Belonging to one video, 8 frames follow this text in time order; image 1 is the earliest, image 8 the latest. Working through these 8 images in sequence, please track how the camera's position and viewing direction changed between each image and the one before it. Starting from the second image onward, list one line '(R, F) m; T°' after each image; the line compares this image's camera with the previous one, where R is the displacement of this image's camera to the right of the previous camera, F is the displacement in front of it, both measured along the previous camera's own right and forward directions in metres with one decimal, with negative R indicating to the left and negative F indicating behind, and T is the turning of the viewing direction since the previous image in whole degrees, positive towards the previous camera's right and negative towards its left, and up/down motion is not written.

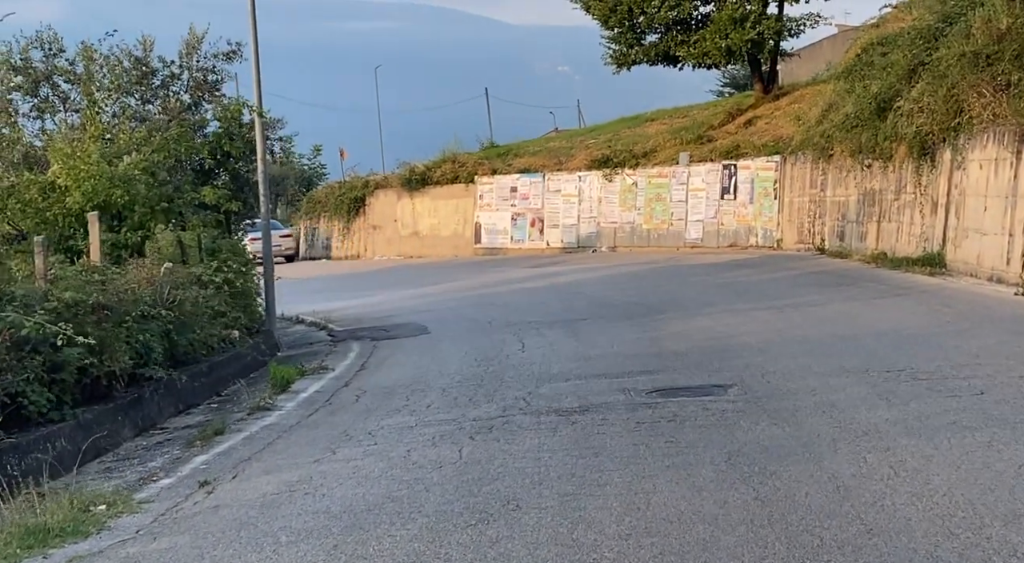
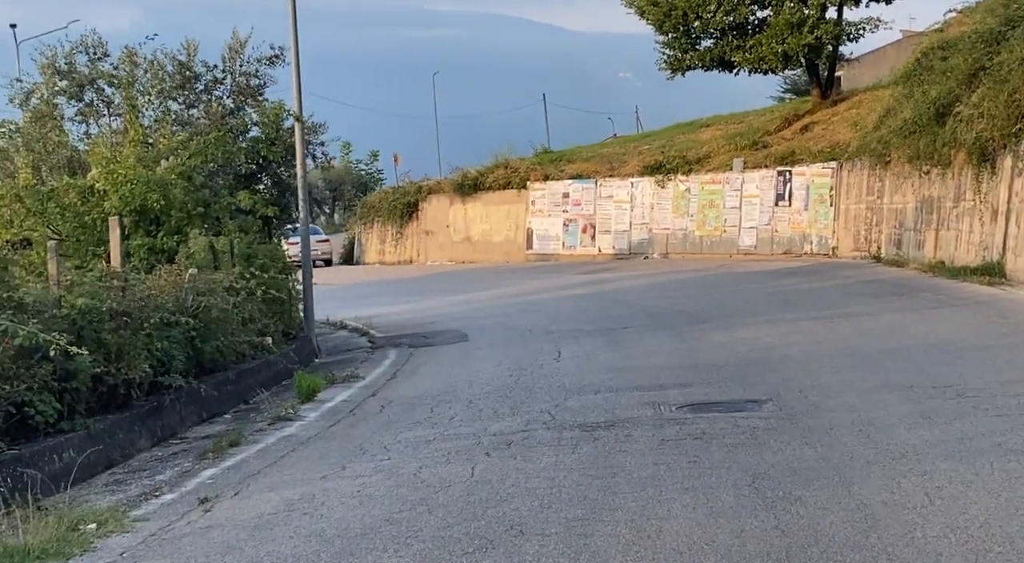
(+0.2, +0.3) m; -2°
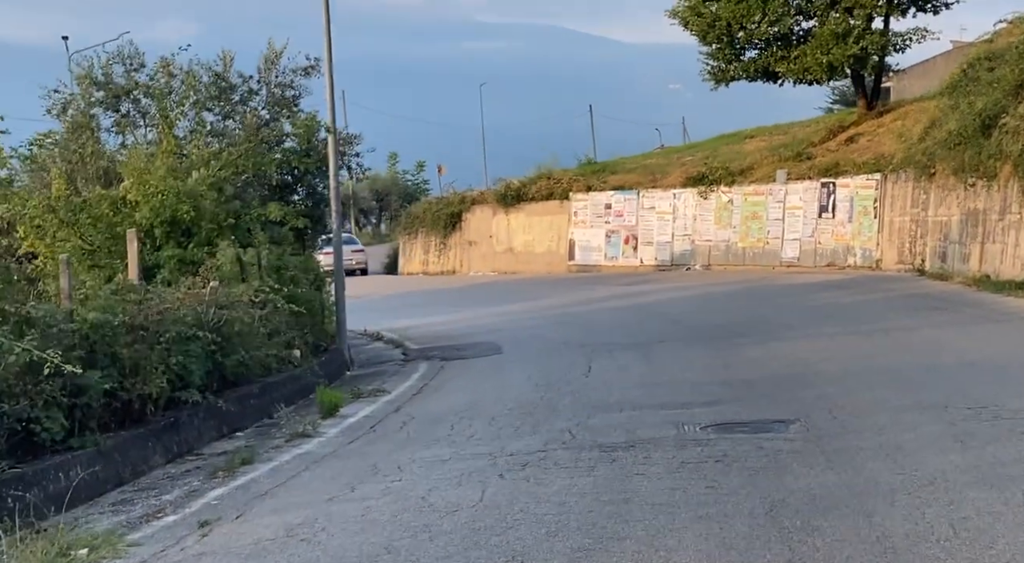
(+0.1, +0.2) m; -2°
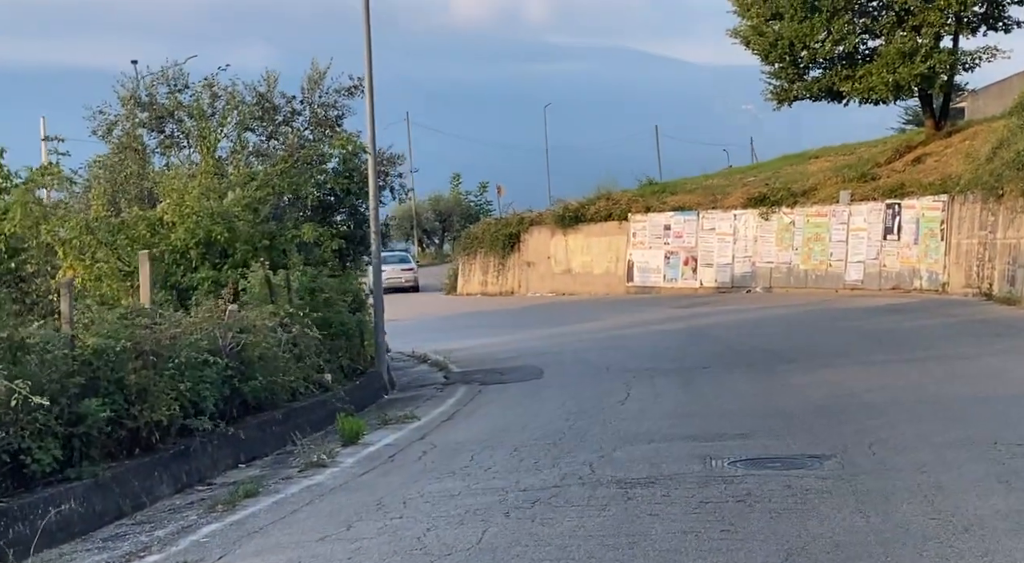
(+0.3, +0.4) m; -3°
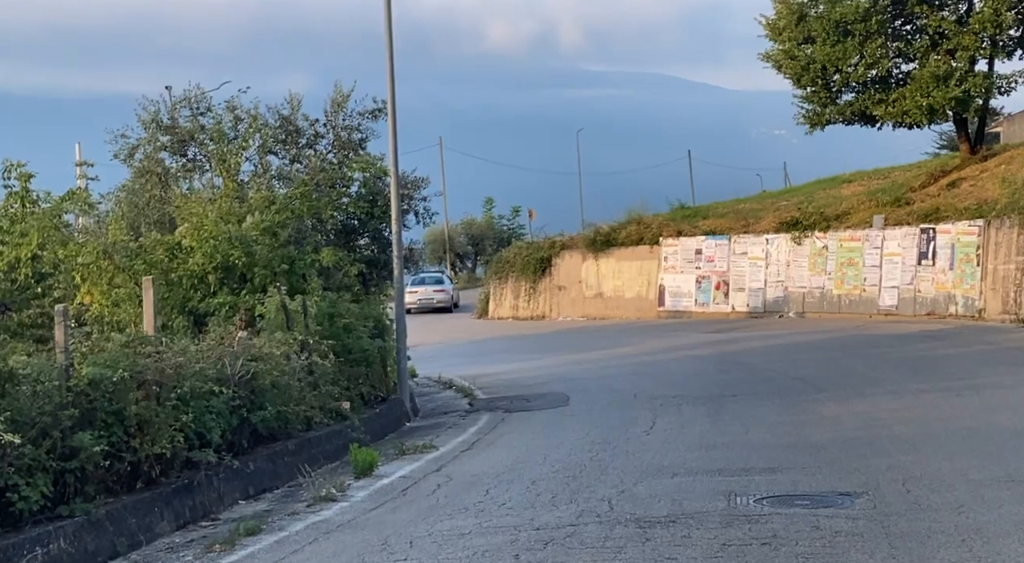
(+0.1, +0.3) m; -1°
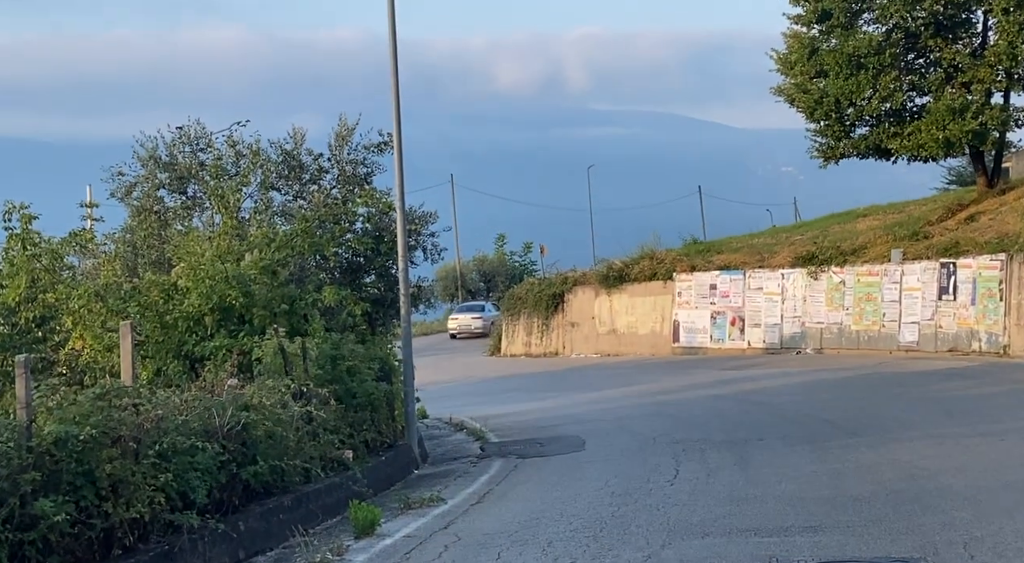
(0.0, +0.8) m; -1°
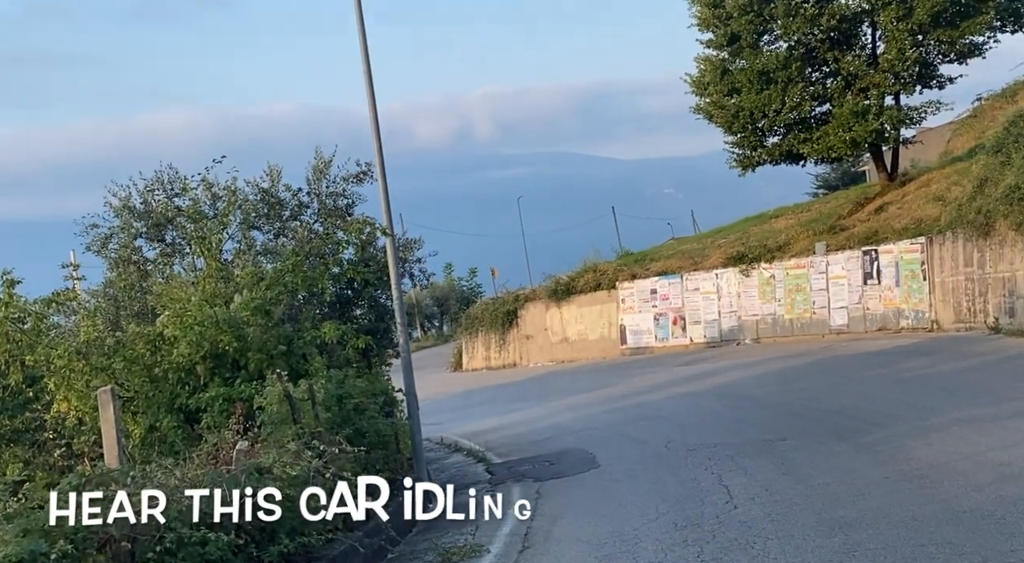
(-0.9, +0.3) m; +3°
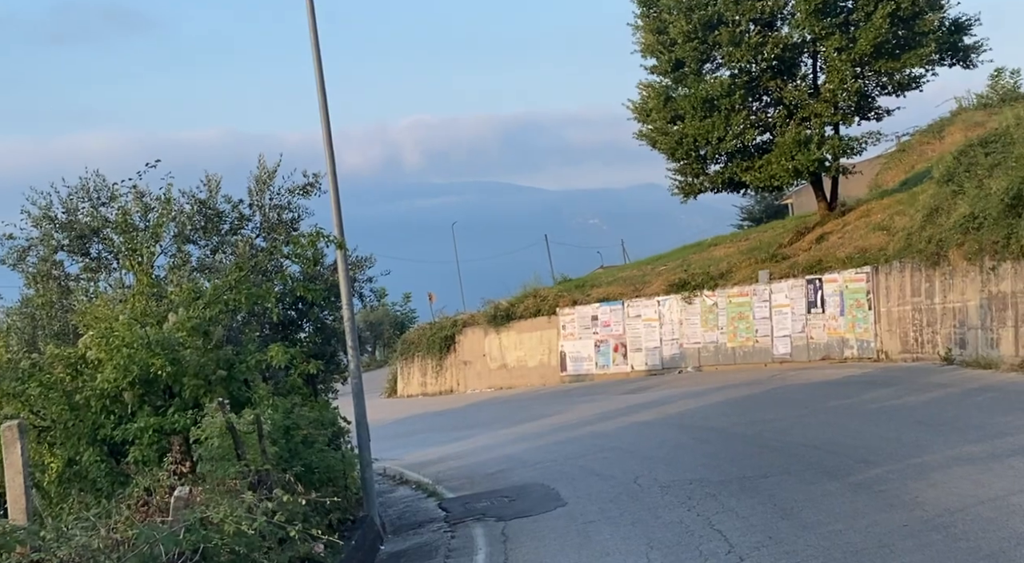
(-0.3, +1.2) m; +3°
